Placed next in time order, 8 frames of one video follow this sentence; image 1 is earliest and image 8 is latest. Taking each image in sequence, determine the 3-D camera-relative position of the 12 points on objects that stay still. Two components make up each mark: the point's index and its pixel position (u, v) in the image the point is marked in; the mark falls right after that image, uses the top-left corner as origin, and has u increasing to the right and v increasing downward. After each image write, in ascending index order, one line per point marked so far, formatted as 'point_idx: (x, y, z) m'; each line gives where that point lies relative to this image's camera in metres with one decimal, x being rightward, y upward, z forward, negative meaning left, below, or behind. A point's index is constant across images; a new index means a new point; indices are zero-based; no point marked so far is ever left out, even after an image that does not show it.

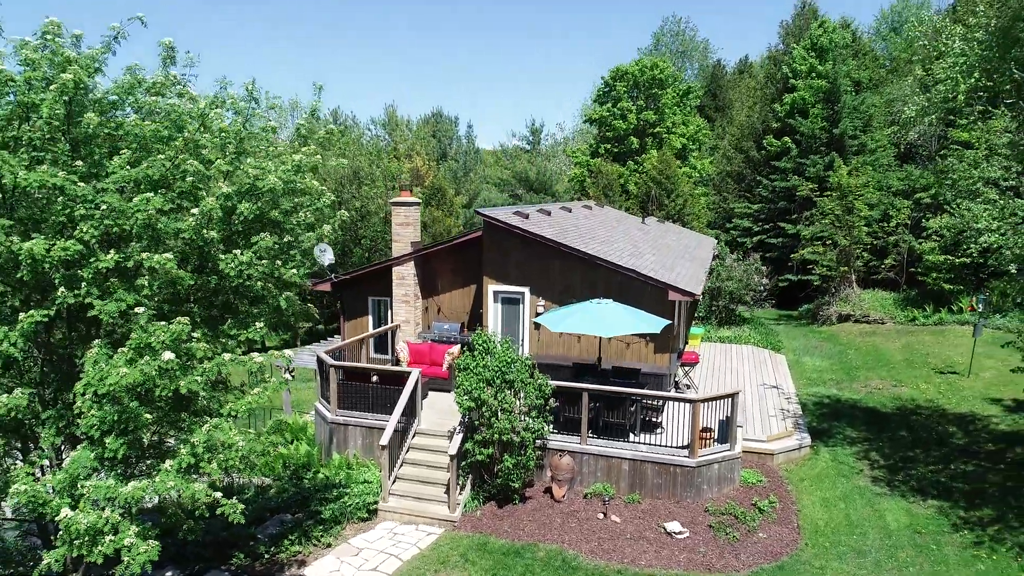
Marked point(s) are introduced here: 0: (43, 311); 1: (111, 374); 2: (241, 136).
0: (-5.0, -0.3, +6.3) m
1: (-4.2, -0.9, +6.2) m
2: (-3.6, +1.9, +8.1) m
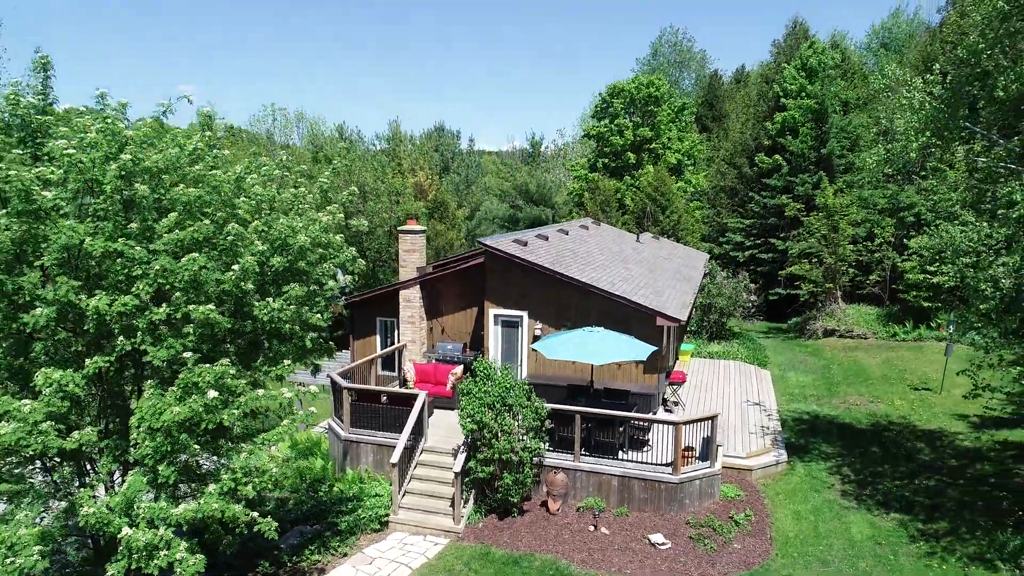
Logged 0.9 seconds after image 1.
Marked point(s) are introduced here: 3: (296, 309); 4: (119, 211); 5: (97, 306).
0: (-5.0, -0.9, +7.3) m
1: (-4.2, -1.5, +7.2) m
2: (-3.6, +1.3, +9.1) m
3: (-3.1, -0.4, +8.6) m
4: (-5.0, +0.9, +7.6) m
5: (-4.9, -0.2, +6.9) m
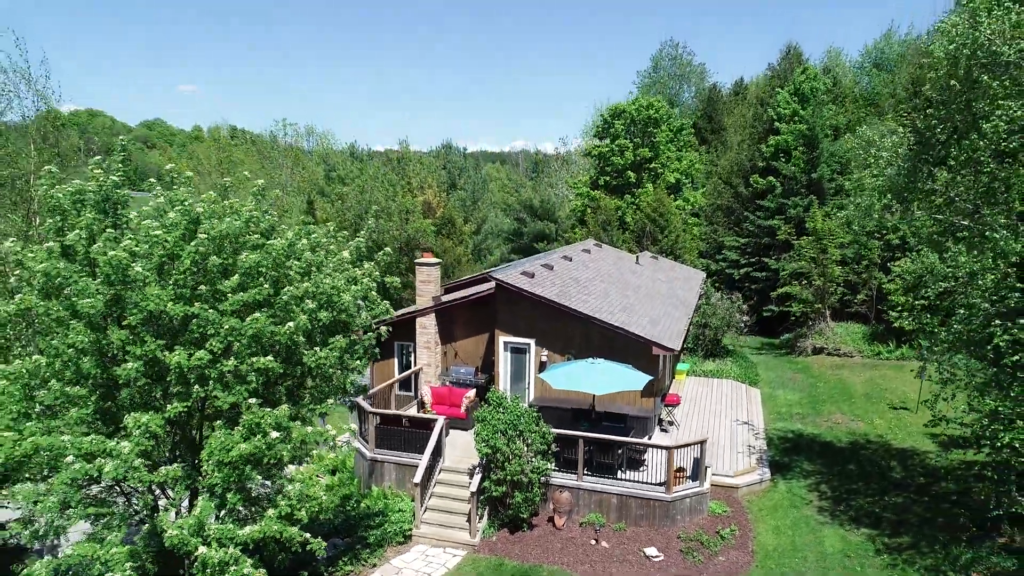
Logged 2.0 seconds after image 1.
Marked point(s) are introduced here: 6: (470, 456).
0: (-4.8, -1.7, +8.6) m
1: (-4.0, -2.3, +8.5) m
2: (-3.4, +0.5, +10.5) m
3: (-2.9, -1.2, +9.9) m
4: (-4.8, +0.1, +8.9) m
5: (-4.7, -1.0, +8.3) m
6: (-1.0, -4.0, +14.0) m
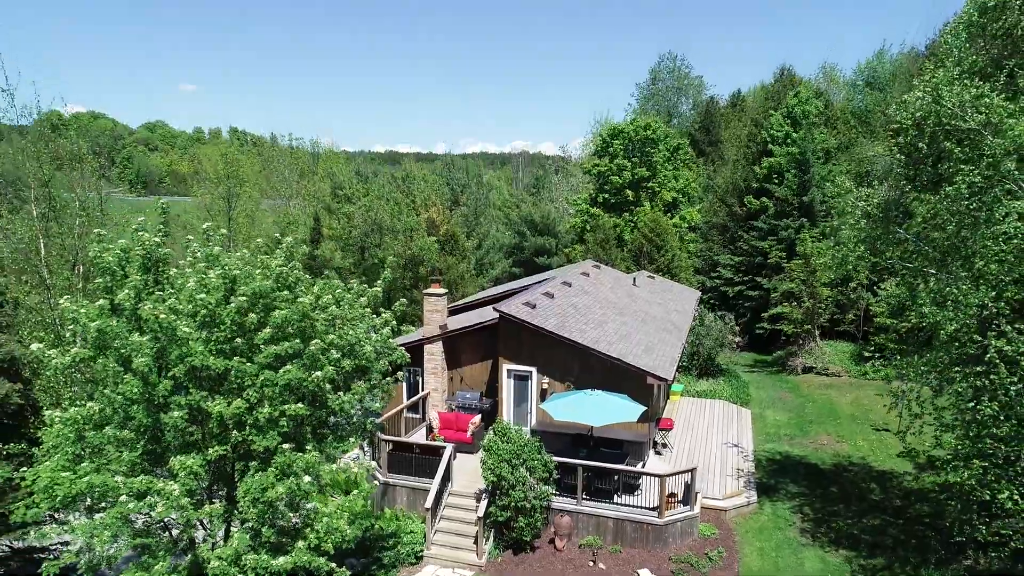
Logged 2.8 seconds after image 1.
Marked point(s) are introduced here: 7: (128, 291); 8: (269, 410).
0: (-4.7, -2.6, +9.6) m
1: (-3.9, -3.2, +9.5) m
2: (-3.3, -0.4, +11.5) m
3: (-2.8, -2.1, +10.9) m
4: (-4.7, -0.8, +9.9) m
5: (-4.6, -1.9, +9.3) m
6: (-0.9, -4.9, +15.0) m
7: (-6.3, -0.1, +9.8) m
8: (-4.0, -2.0, +9.7) m
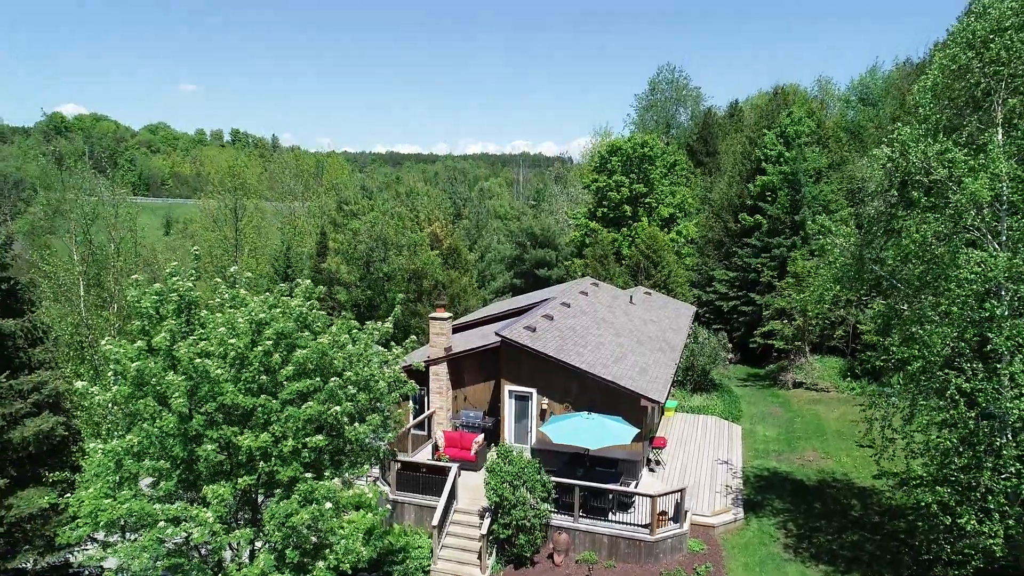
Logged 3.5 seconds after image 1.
0: (-4.7, -3.4, +10.6) m
1: (-3.9, -4.0, +10.5) m
2: (-3.3, -1.2, +12.4) m
3: (-2.8, -2.9, +11.9) m
4: (-4.7, -1.6, +10.9) m
5: (-4.5, -2.7, +10.2) m
6: (-0.9, -5.7, +16.0) m
7: (-6.3, -0.8, +10.8) m
8: (-4.0, -2.8, +10.6) m
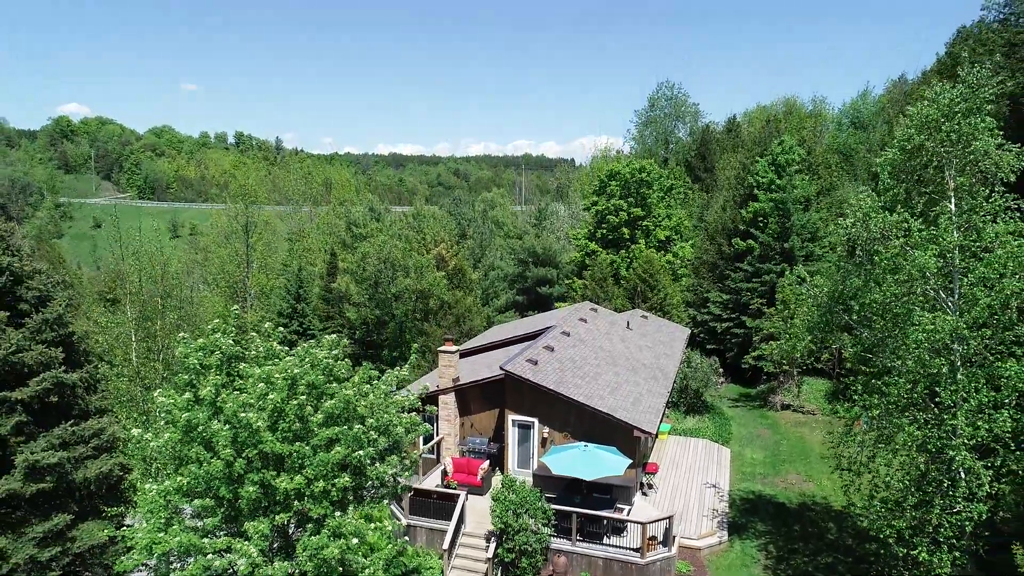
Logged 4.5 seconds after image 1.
0: (-4.6, -4.6, +12.0) m
1: (-3.8, -5.2, +11.9) m
2: (-3.2, -2.4, +13.9) m
3: (-2.7, -4.1, +13.3) m
4: (-4.6, -2.8, +12.3) m
5: (-4.5, -3.9, +11.7) m
6: (-0.8, -6.9, +17.4) m
7: (-6.2, -2.1, +12.3) m
8: (-3.9, -4.0, +12.1) m
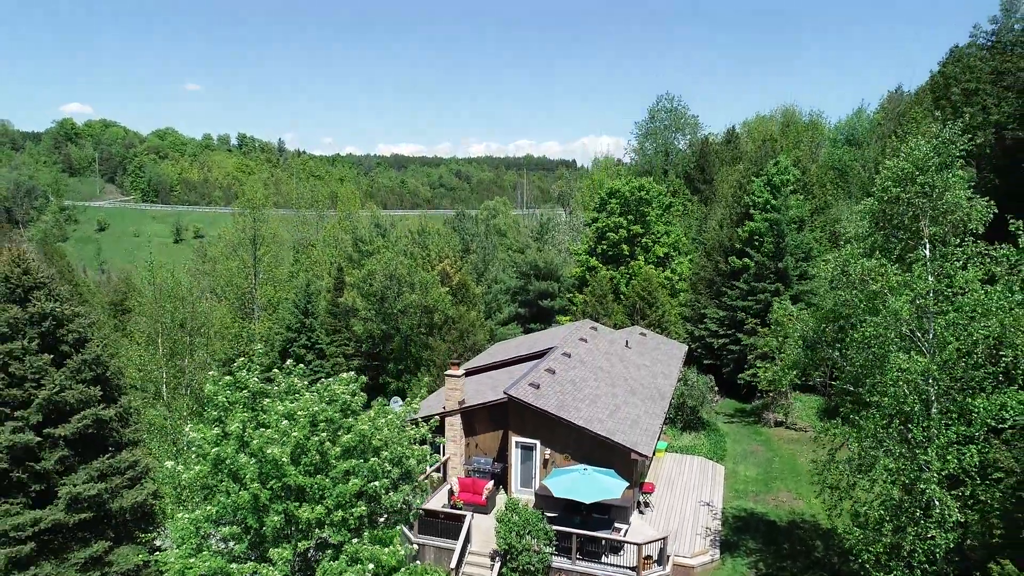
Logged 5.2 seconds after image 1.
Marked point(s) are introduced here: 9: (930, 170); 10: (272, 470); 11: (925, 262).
0: (-4.5, -5.6, +13.1) m
1: (-3.7, -6.2, +12.9) m
2: (-3.1, -3.4, +14.9) m
3: (-2.6, -5.1, +14.3) m
4: (-4.5, -3.8, +13.3) m
5: (-4.4, -4.9, +12.7) m
6: (-0.7, -7.9, +18.4) m
7: (-6.1, -3.0, +13.3) m
8: (-3.8, -5.0, +13.1) m
9: (+10.2, +2.9, +14.5) m
10: (-5.3, -4.0, +13.0) m
11: (+9.9, +0.7, +14.2) m
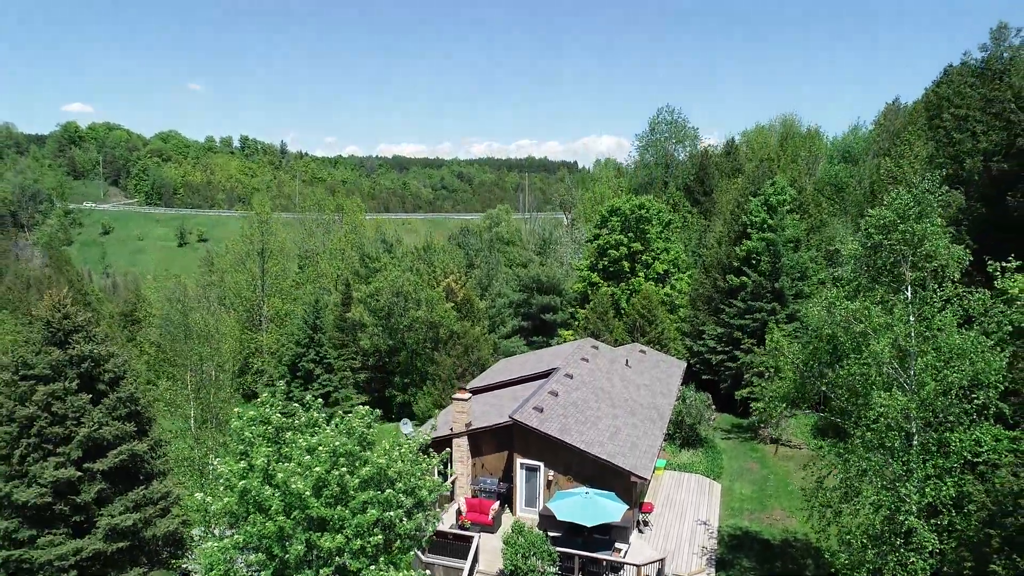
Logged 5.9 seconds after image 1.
0: (-4.3, -6.6, +14.0) m
1: (-3.6, -7.2, +13.9) m
2: (-2.9, -4.5, +15.8) m
3: (-2.5, -6.1, +15.3) m
4: (-4.3, -4.8, +14.3) m
5: (-4.2, -5.9, +13.6) m
6: (-0.5, -8.9, +19.4) m
7: (-6.0, -4.1, +14.2) m
8: (-3.6, -6.0, +14.1) m
9: (+10.4, +1.9, +15.4) m
10: (-5.1, -5.0, +14.0) m
11: (+10.1, -0.4, +15.1) m
